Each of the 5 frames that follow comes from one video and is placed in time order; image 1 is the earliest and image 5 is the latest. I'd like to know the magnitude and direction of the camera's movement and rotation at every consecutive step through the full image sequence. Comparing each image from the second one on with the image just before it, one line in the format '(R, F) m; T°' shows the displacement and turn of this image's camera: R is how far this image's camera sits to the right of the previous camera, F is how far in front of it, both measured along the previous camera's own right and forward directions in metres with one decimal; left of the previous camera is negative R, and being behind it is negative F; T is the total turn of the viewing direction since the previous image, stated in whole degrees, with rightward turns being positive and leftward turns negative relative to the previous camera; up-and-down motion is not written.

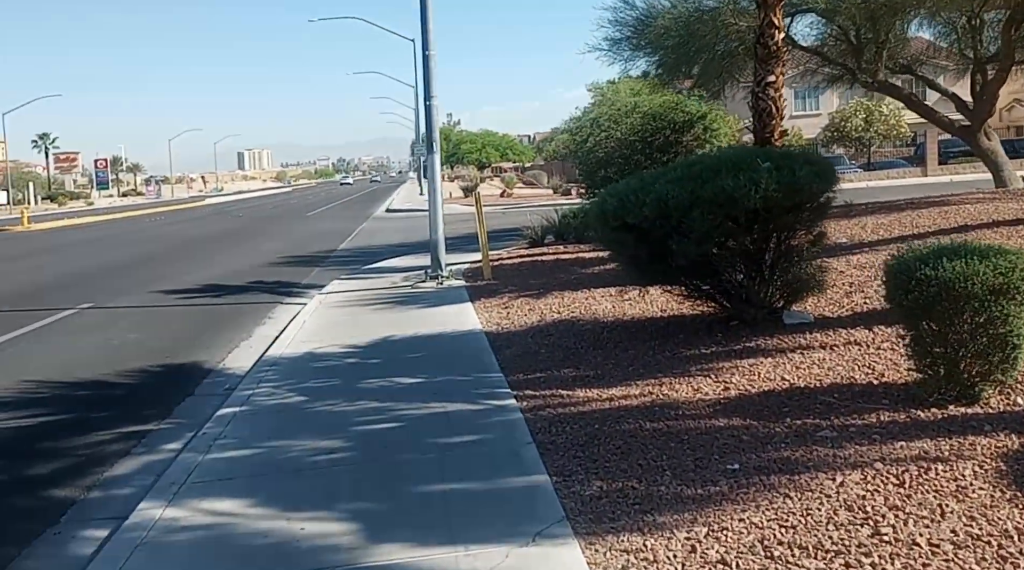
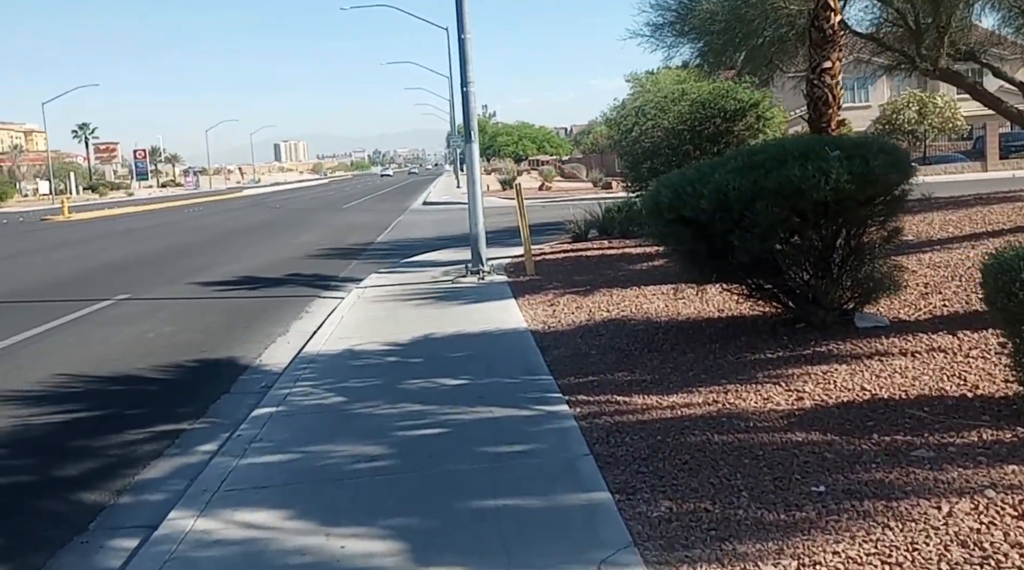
(-0.1, +0.5) m; -2°
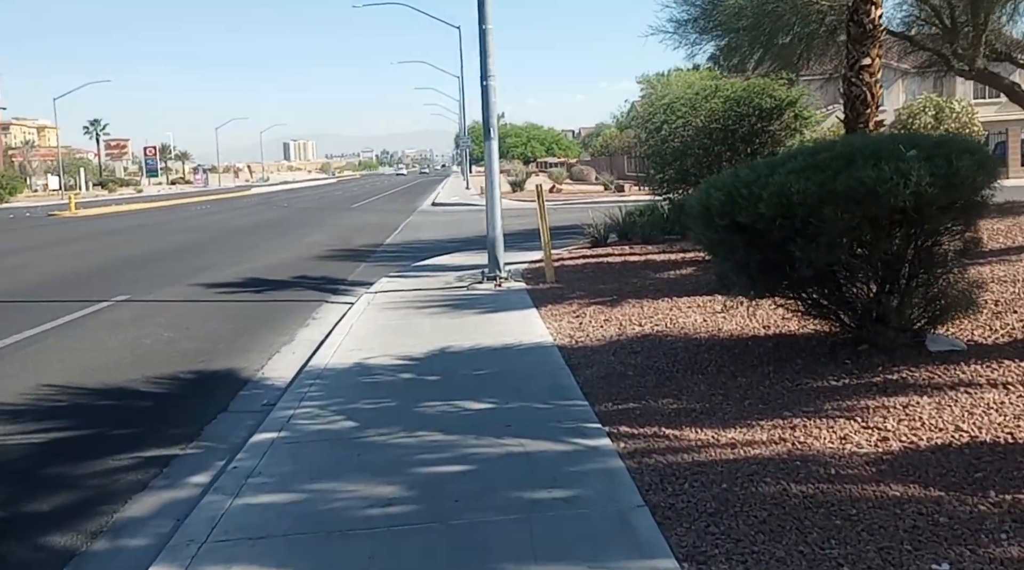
(-0.2, +0.9) m; 0°
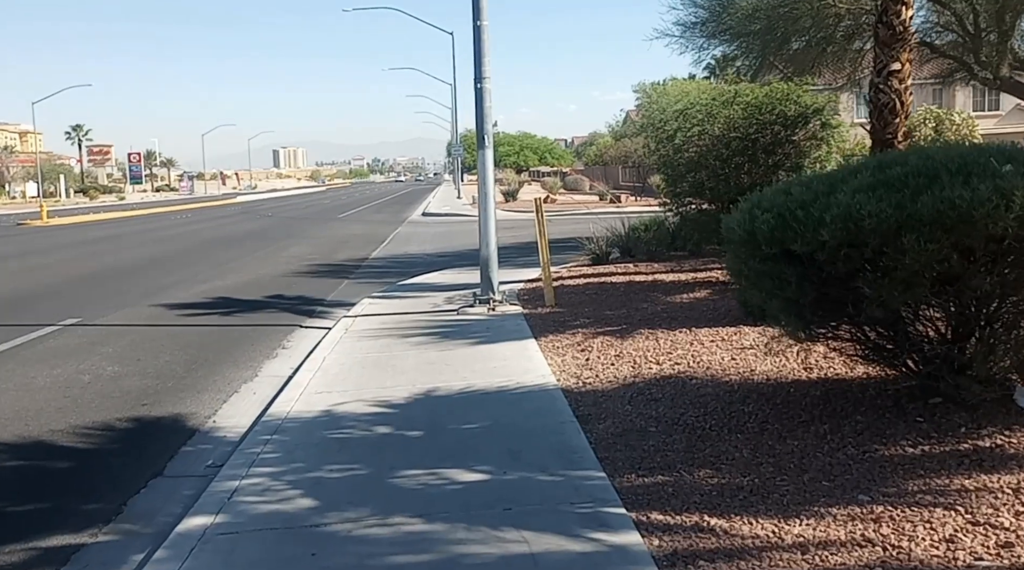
(0.0, +1.4) m; +1°
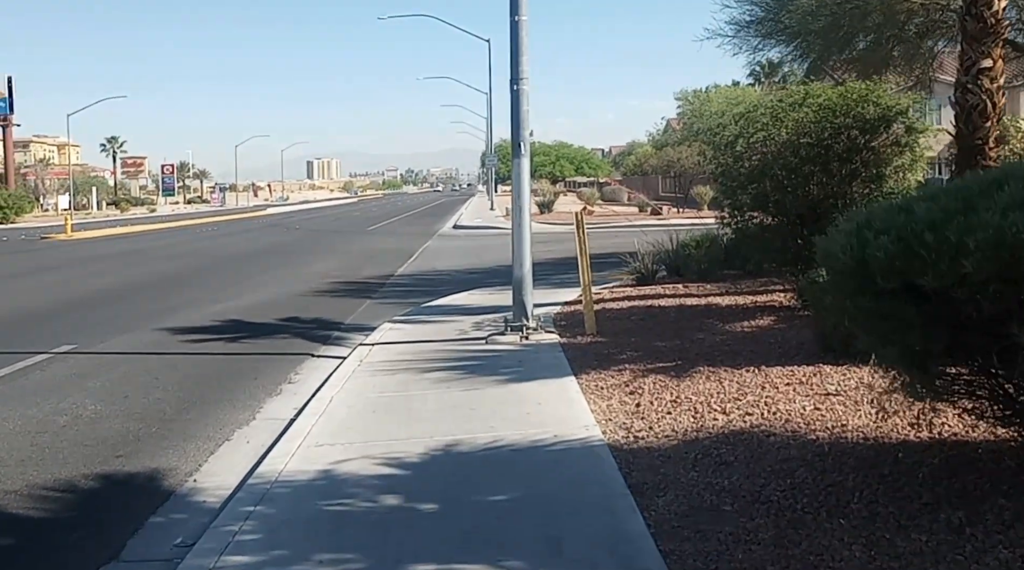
(0.0, +1.3) m; -2°
